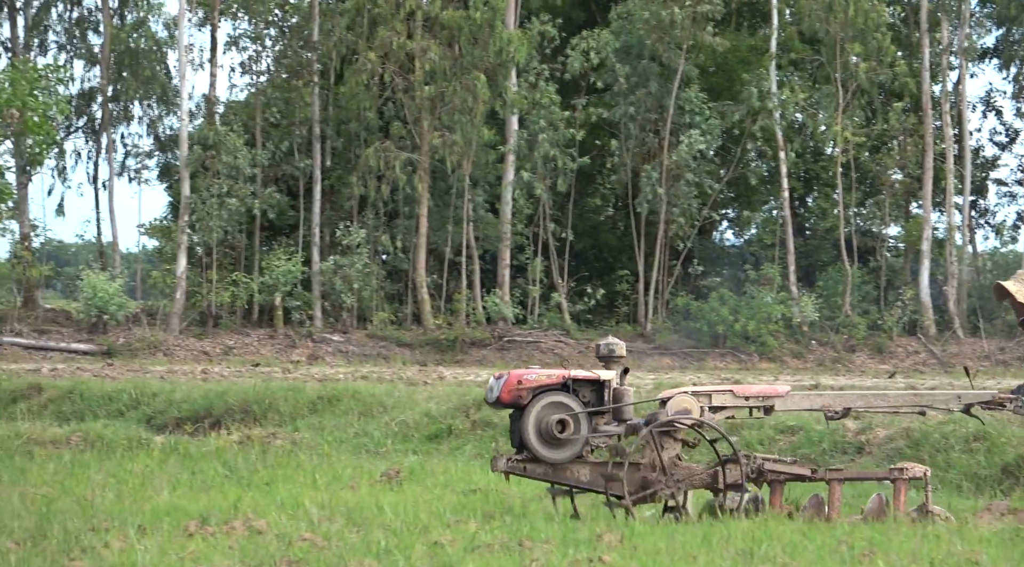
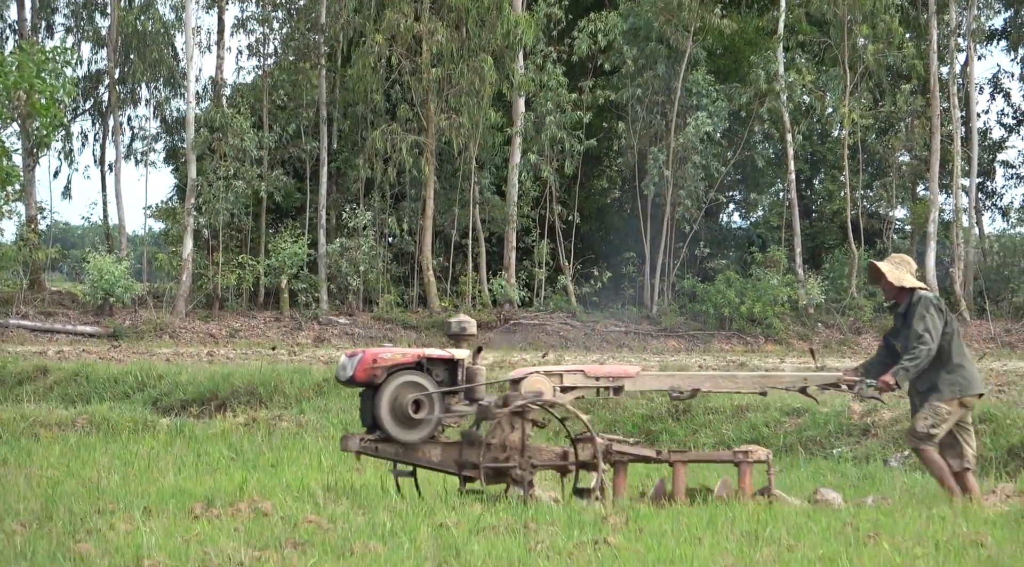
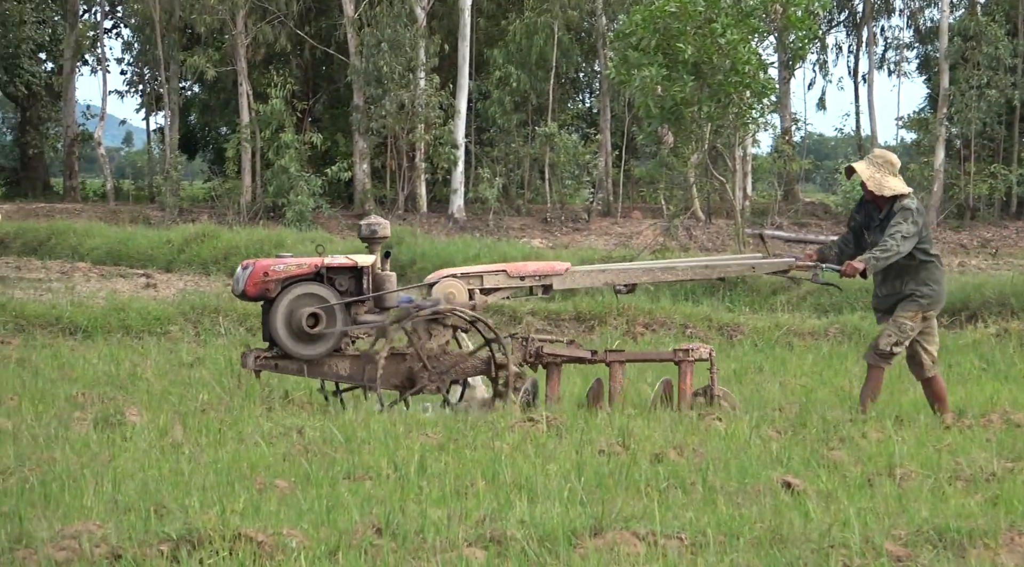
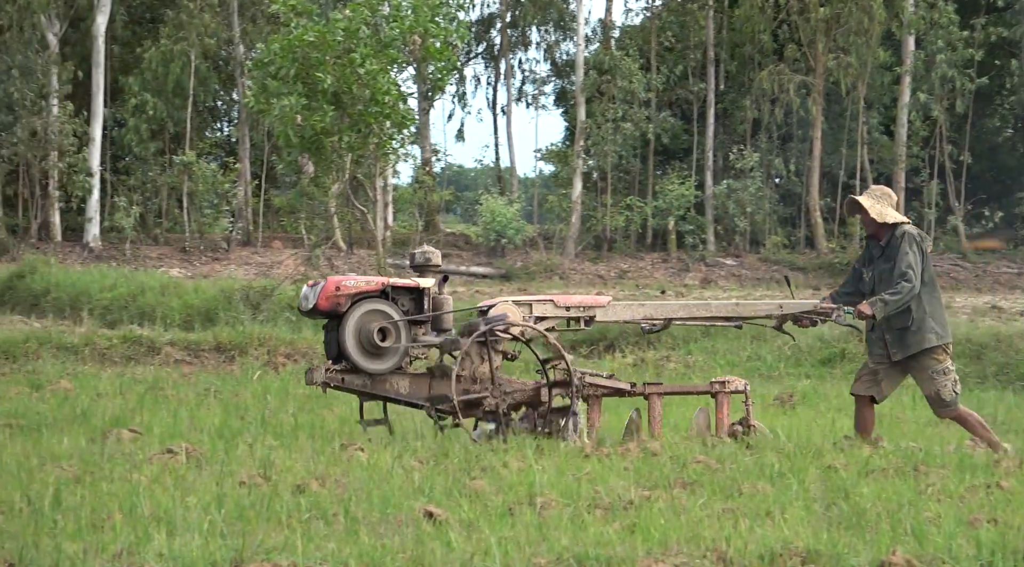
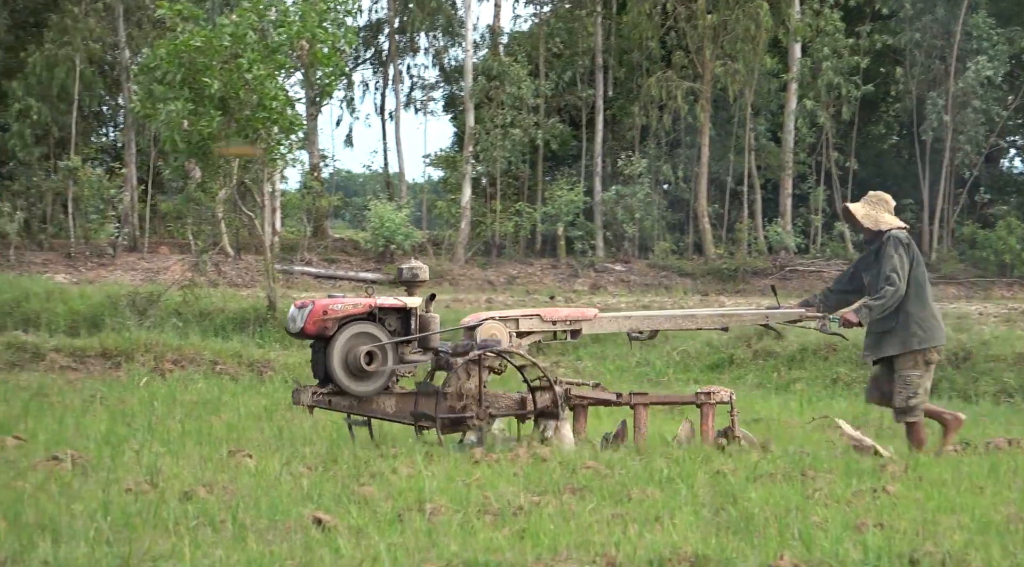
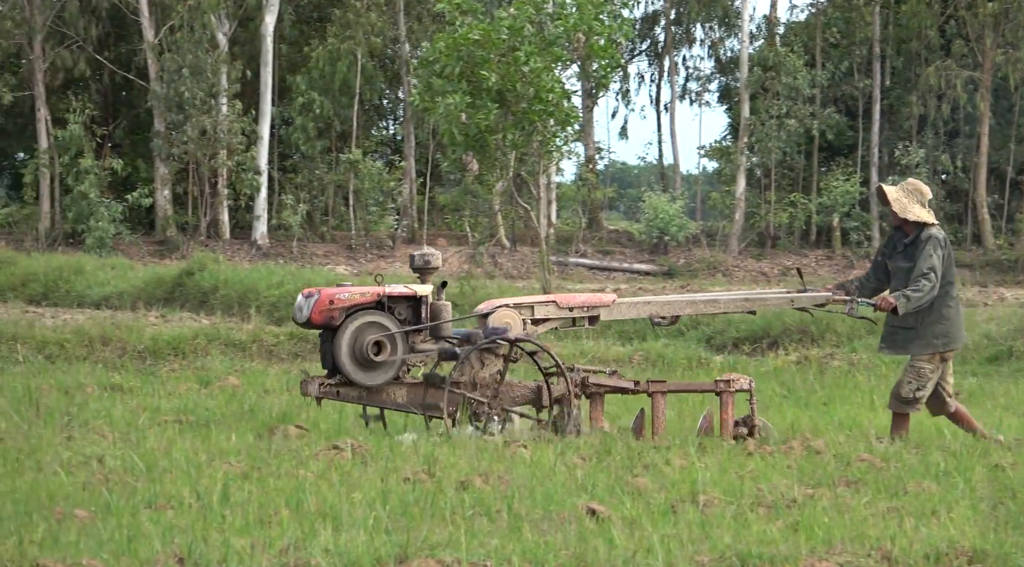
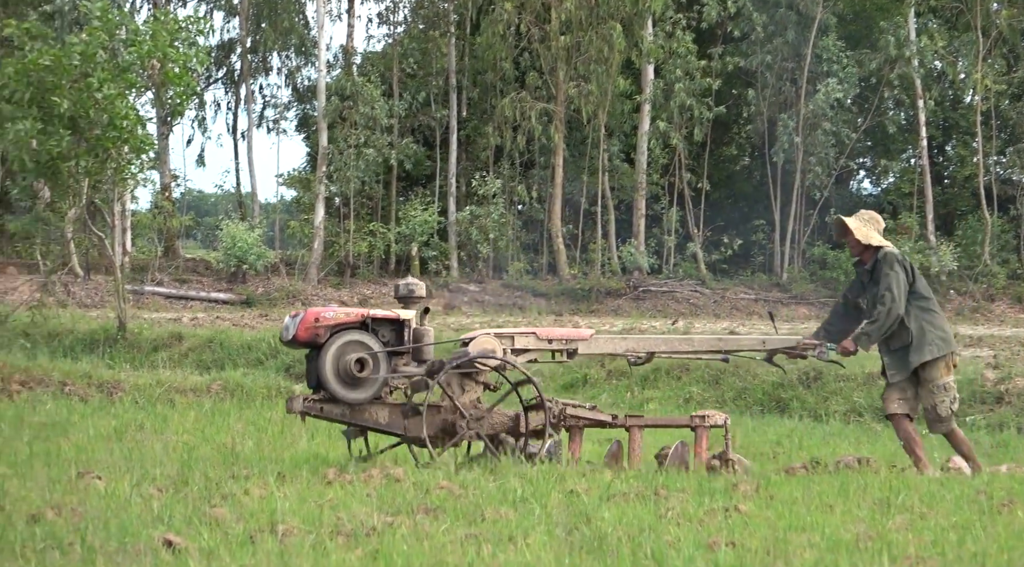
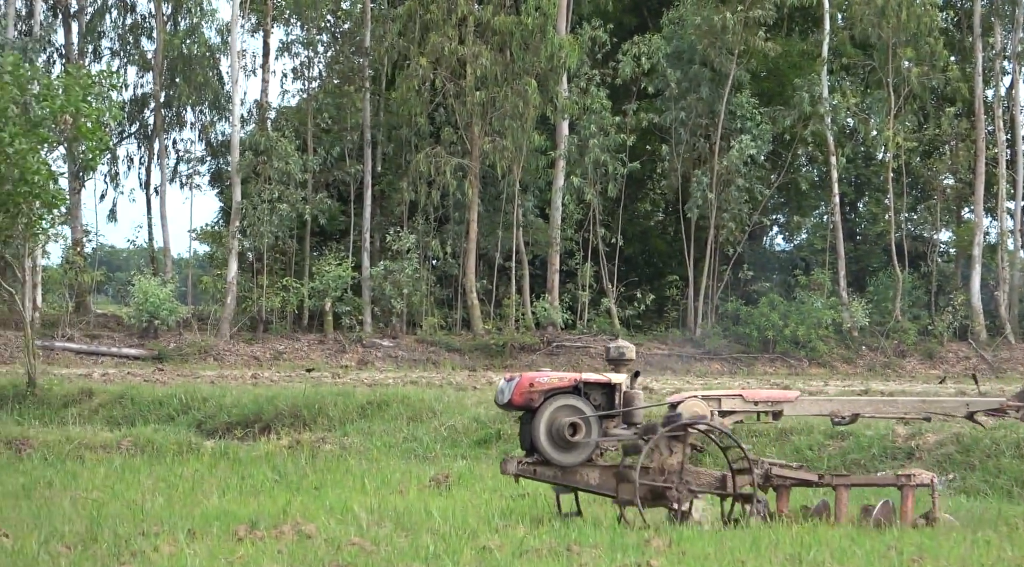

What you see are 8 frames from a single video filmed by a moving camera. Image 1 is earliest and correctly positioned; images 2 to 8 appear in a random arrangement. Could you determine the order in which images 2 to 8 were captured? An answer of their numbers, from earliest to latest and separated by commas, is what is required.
8, 2, 7, 5, 4, 6, 3
